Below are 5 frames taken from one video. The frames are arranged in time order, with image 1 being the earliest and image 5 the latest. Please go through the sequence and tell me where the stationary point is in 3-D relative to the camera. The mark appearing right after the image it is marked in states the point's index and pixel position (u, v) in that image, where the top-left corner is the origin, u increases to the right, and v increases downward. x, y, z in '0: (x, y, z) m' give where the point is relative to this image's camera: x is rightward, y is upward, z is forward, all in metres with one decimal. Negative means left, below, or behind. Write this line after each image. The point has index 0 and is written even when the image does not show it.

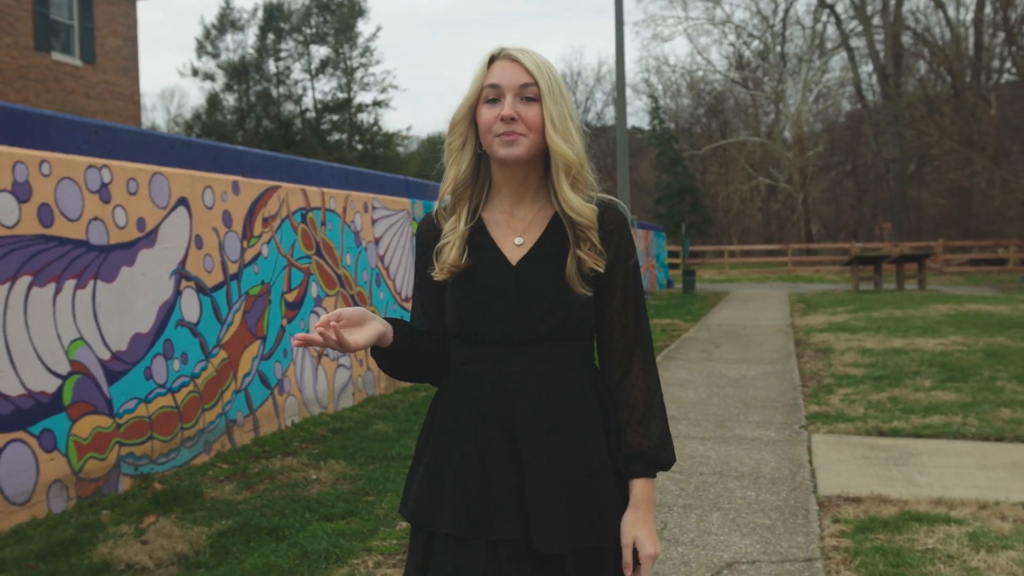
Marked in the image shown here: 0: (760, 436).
0: (+1.7, -1.0, +6.4) m
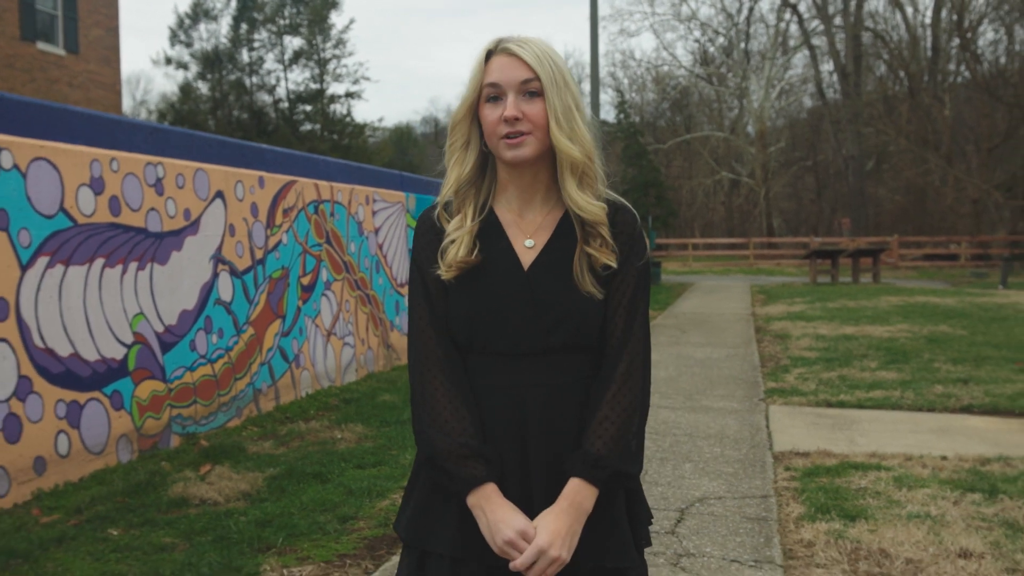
0: (+1.7, -0.9, +7.3) m
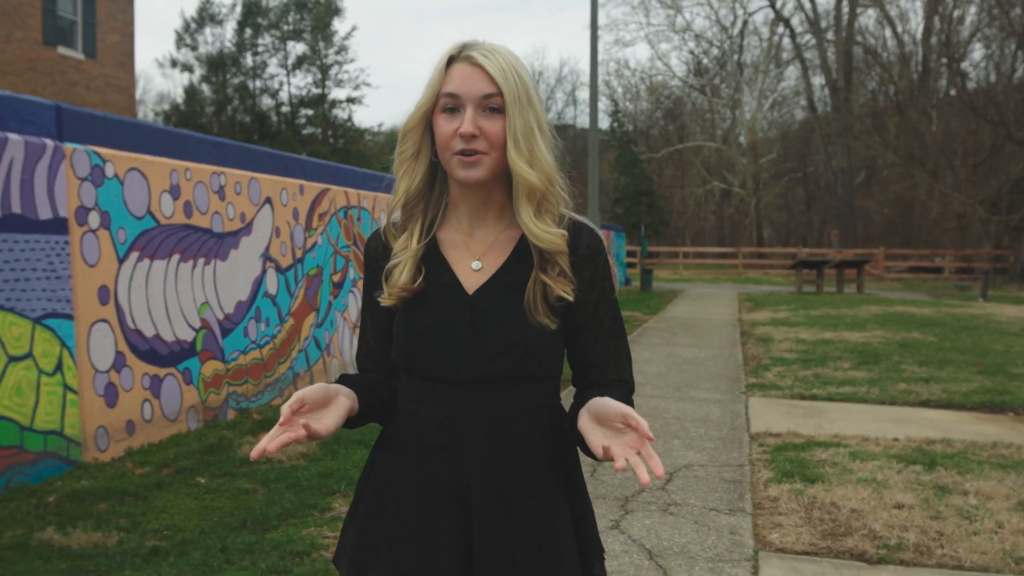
0: (+1.8, -1.0, +8.1) m
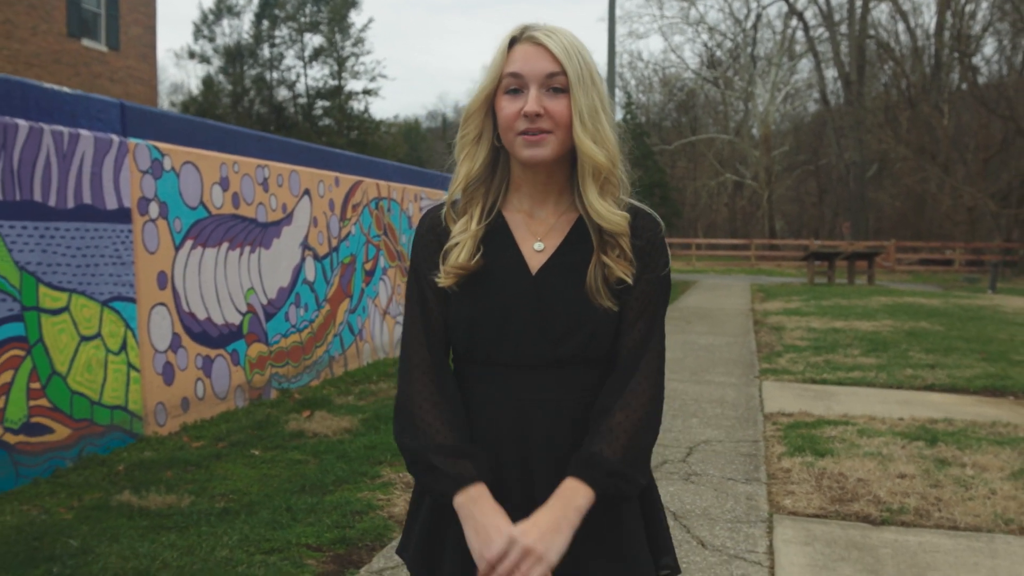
0: (+2.0, -0.9, +8.5) m
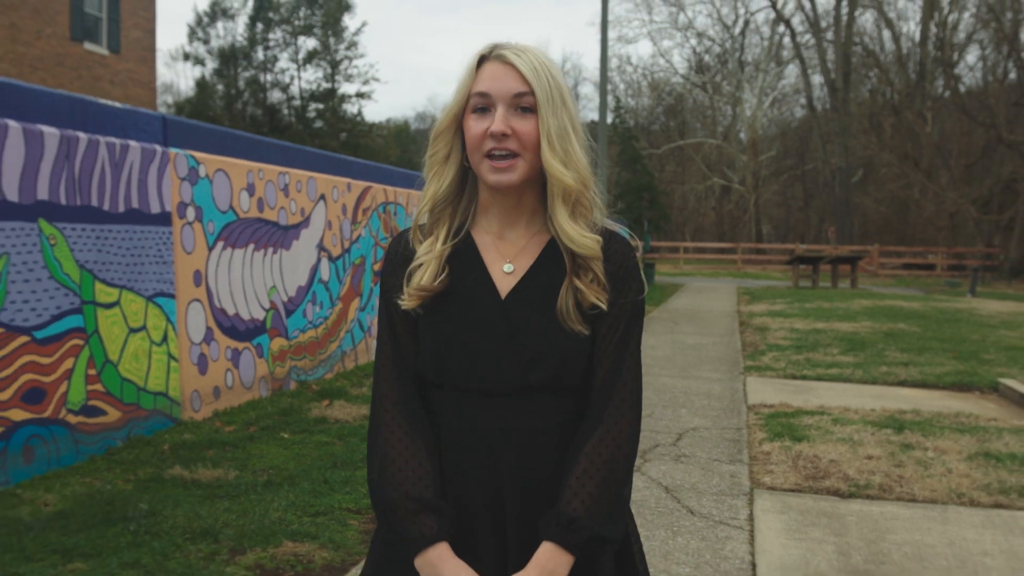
0: (+2.0, -0.9, +9.1) m
